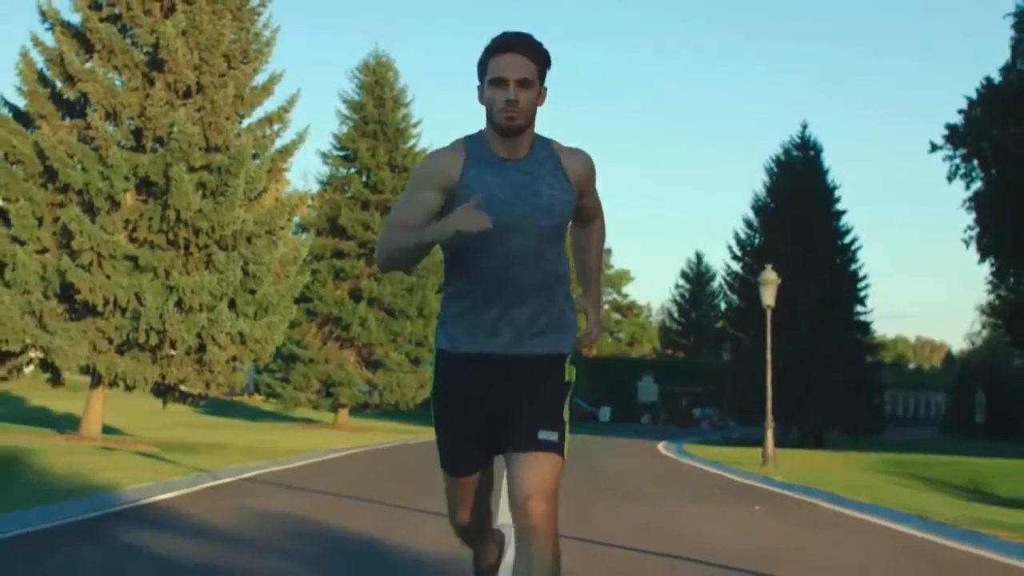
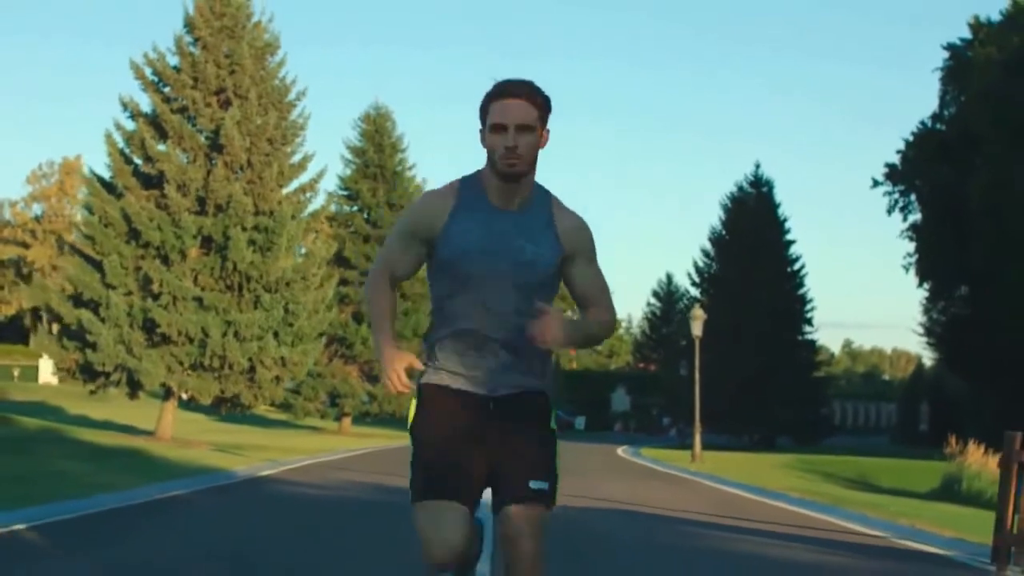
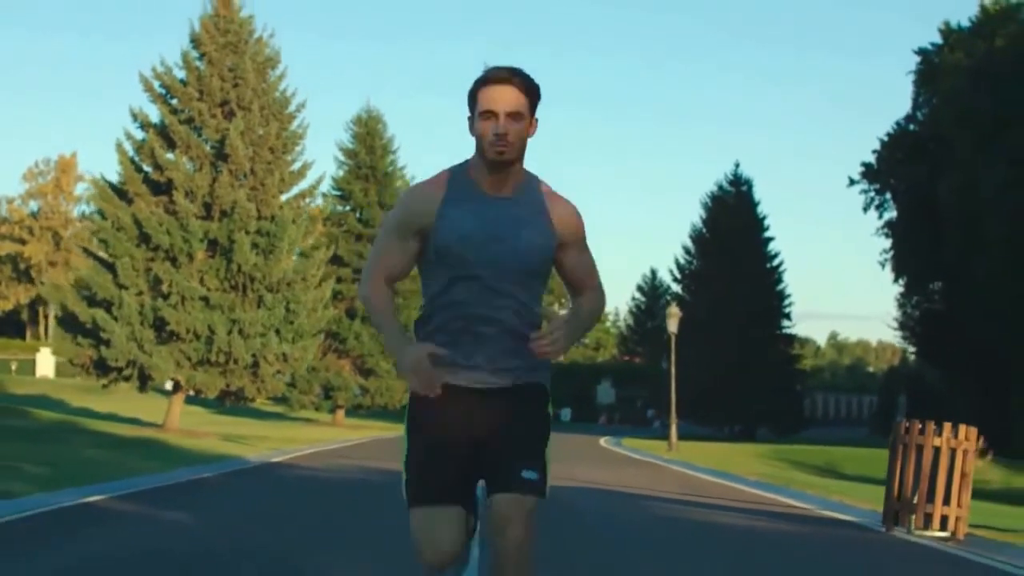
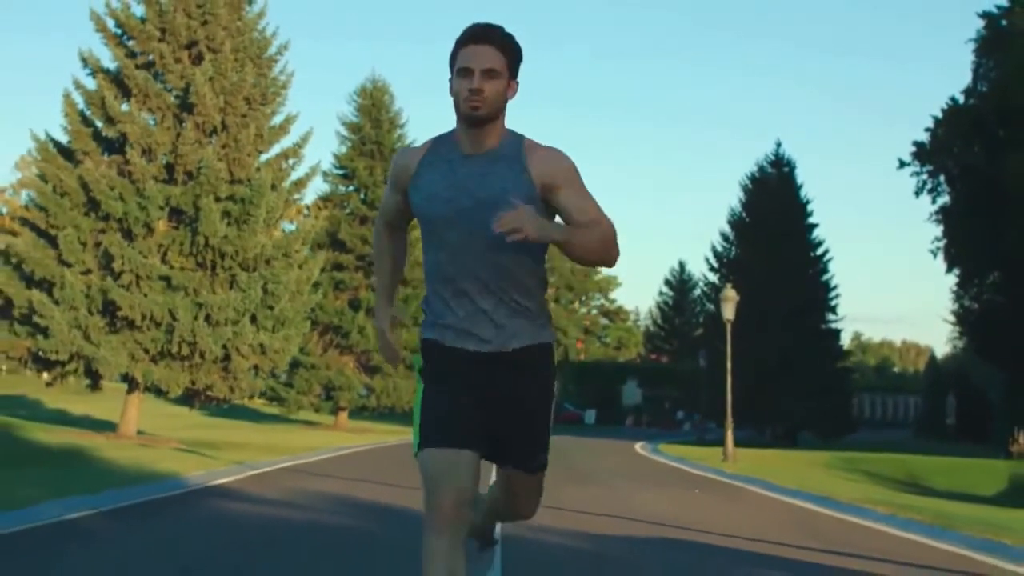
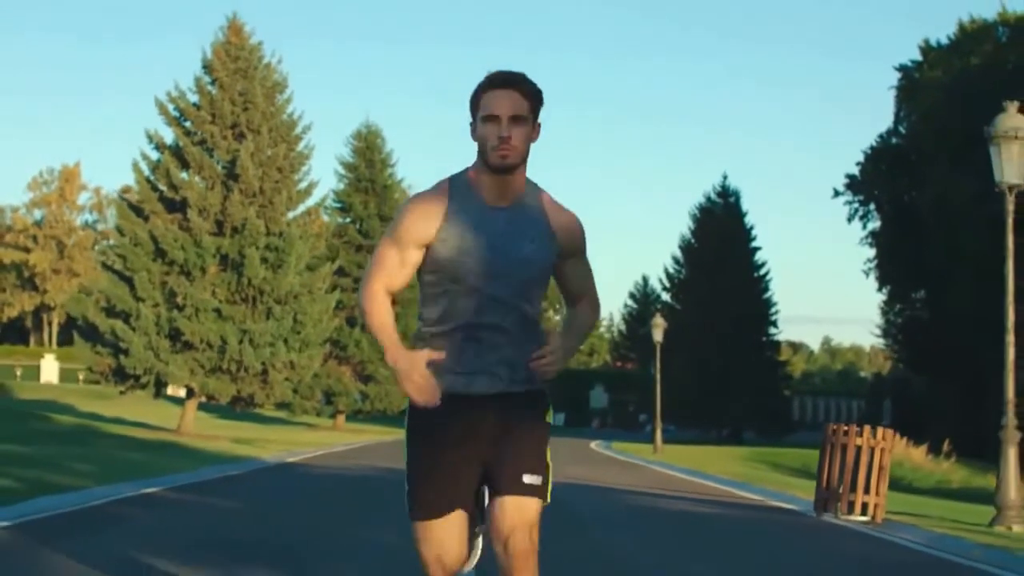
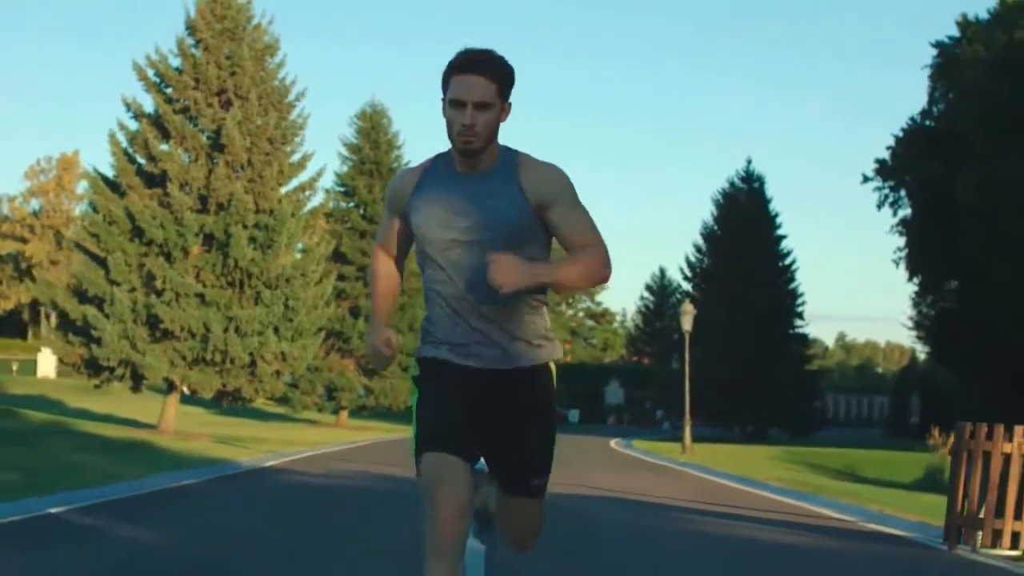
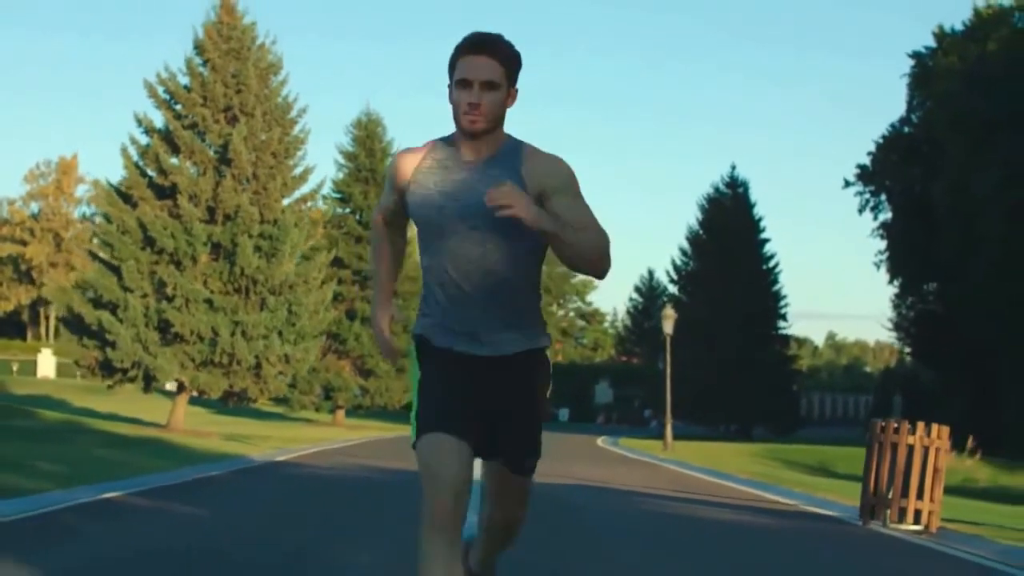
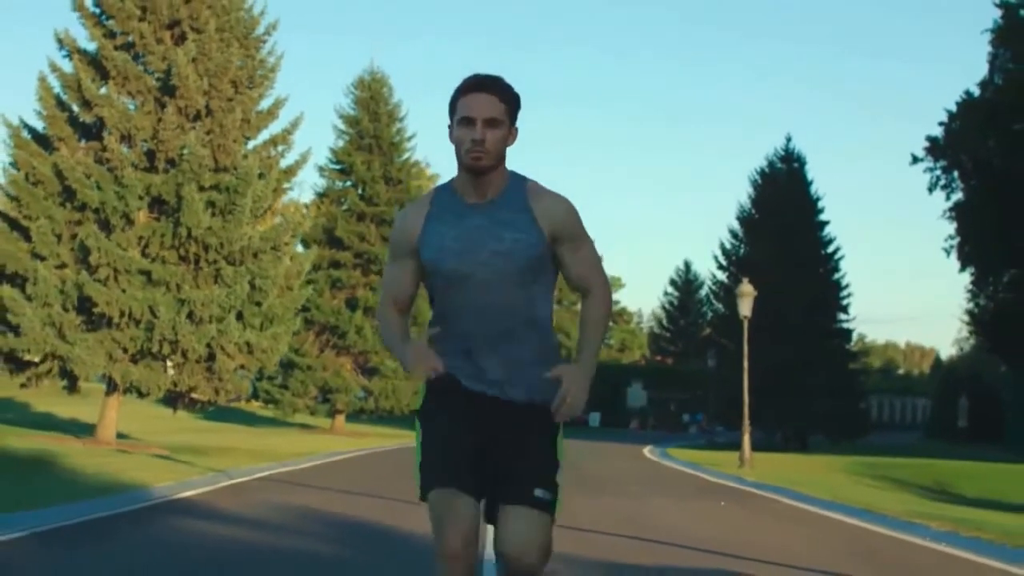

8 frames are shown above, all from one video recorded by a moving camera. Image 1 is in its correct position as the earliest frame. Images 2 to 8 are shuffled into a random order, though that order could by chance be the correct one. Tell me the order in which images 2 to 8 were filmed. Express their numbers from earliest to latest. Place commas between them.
8, 4, 2, 6, 3, 7, 5
